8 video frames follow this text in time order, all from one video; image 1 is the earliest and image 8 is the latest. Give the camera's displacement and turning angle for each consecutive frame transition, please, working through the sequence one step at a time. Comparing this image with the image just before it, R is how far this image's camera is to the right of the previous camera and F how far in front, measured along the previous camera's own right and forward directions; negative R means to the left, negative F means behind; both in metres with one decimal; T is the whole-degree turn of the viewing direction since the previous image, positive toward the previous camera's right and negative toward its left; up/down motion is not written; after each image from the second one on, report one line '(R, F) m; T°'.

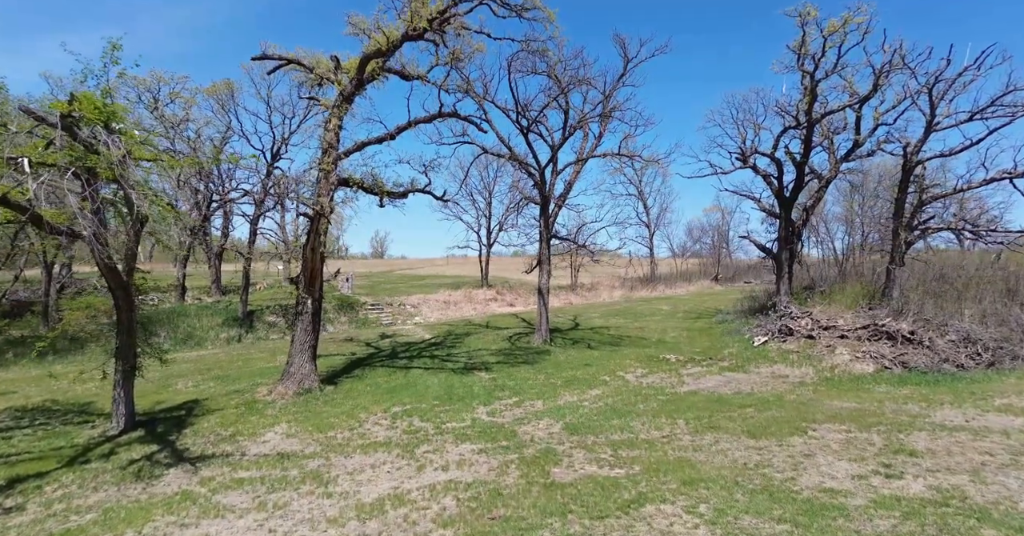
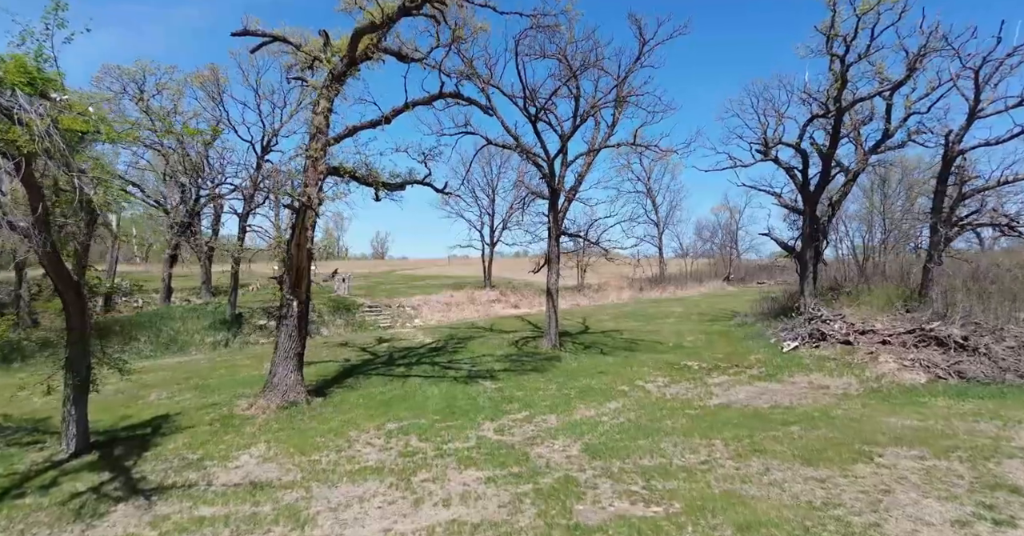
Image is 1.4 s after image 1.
(-0.2, +1.3) m; 0°
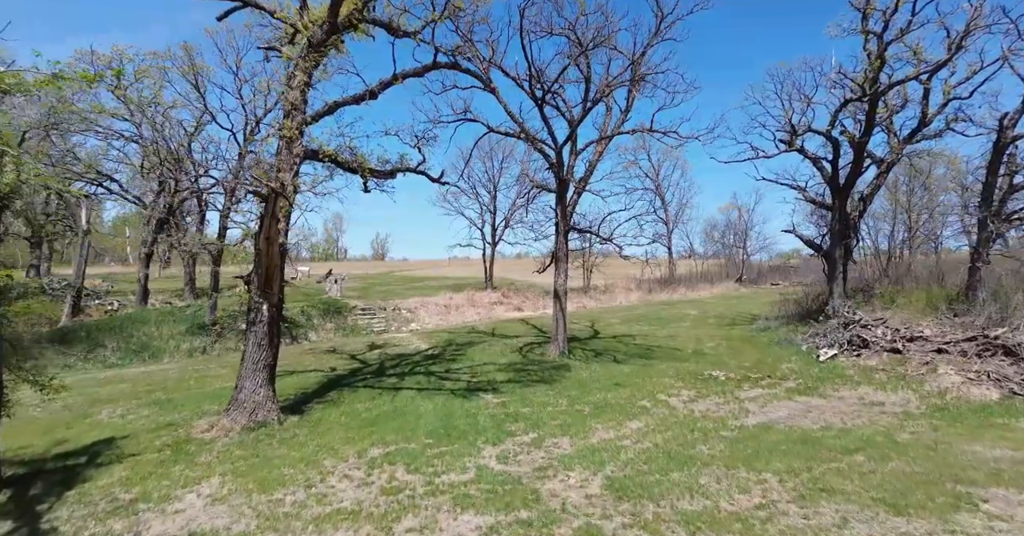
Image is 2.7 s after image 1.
(-0.1, +1.6) m; 0°
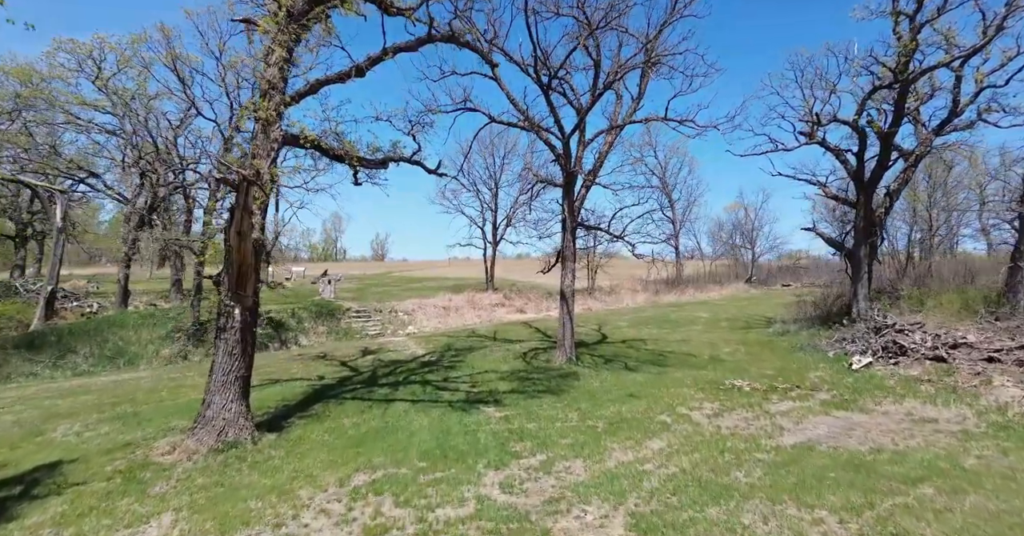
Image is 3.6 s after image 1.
(-0.1, +1.1) m; 0°
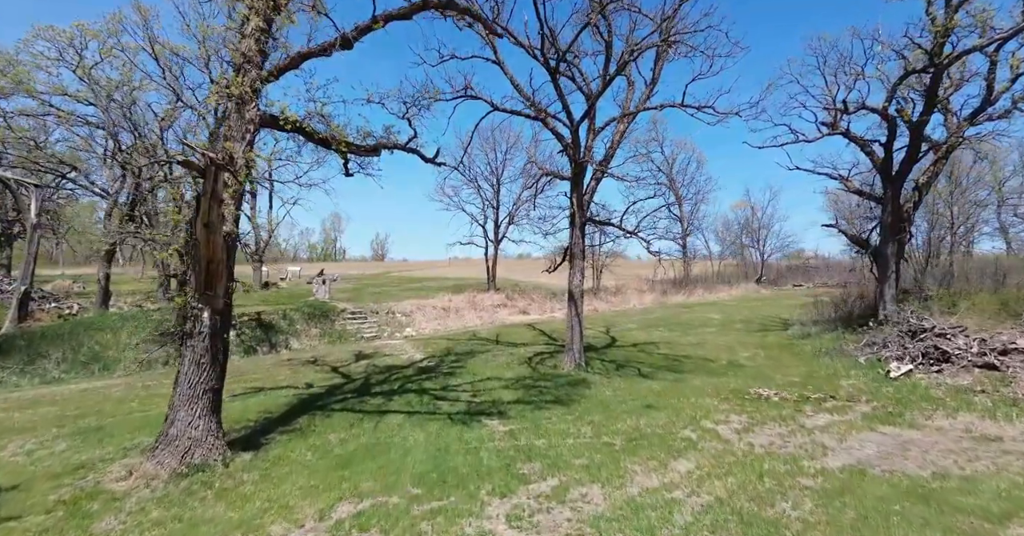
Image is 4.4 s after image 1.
(-0.1, +1.0) m; 0°
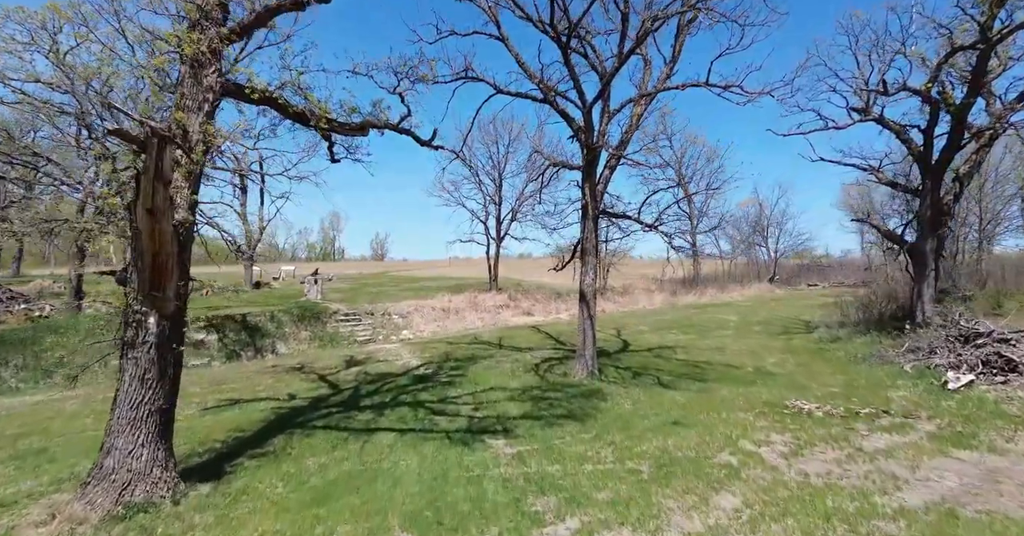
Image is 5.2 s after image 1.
(-0.1, +1.3) m; 0°
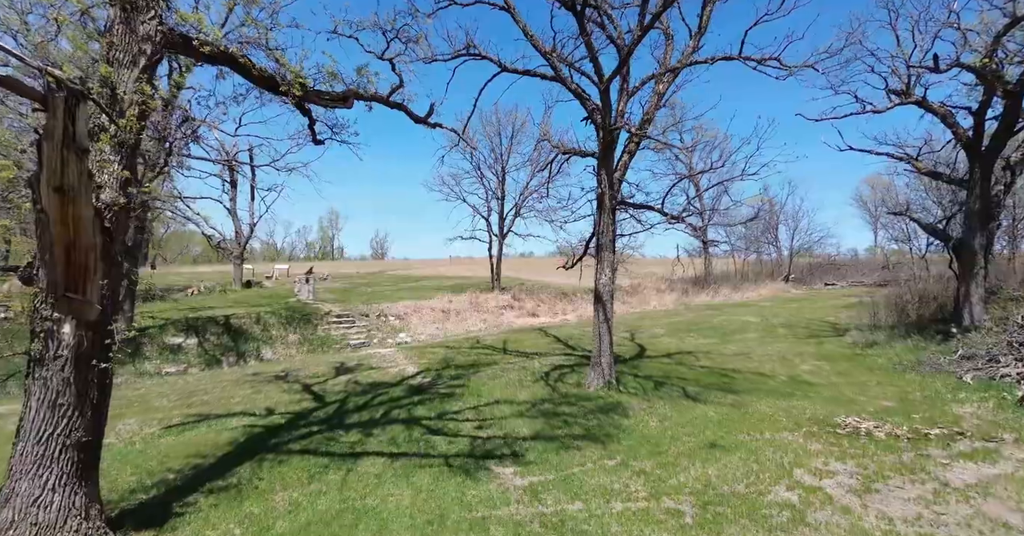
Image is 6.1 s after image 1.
(-0.1, +1.3) m; 0°
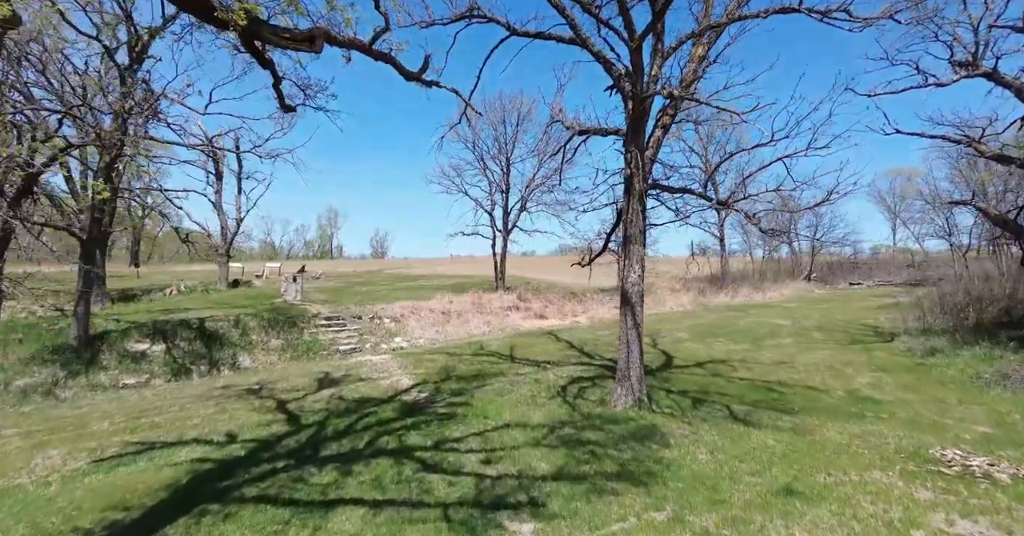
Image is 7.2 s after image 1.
(-0.2, +1.7) m; 0°
